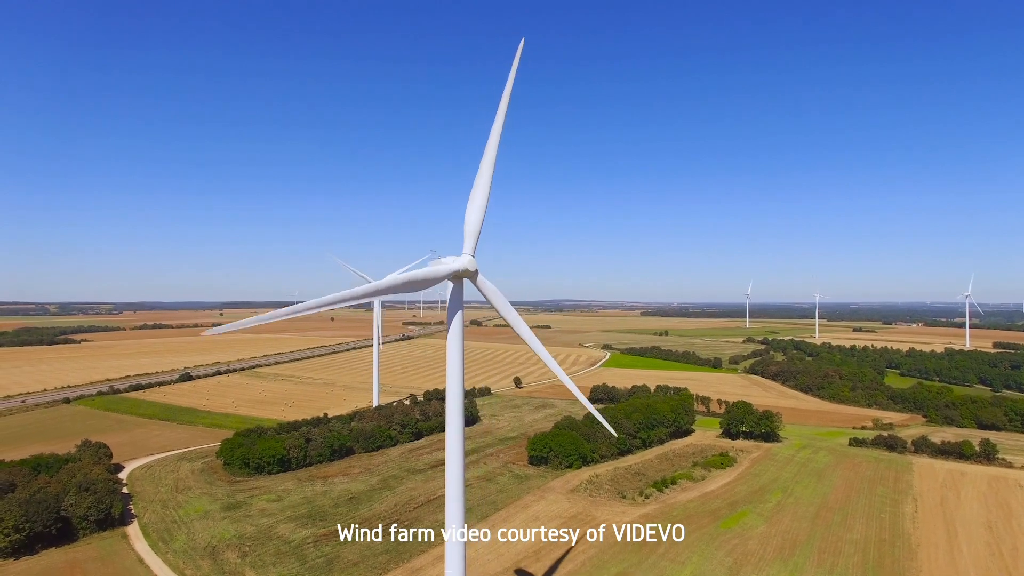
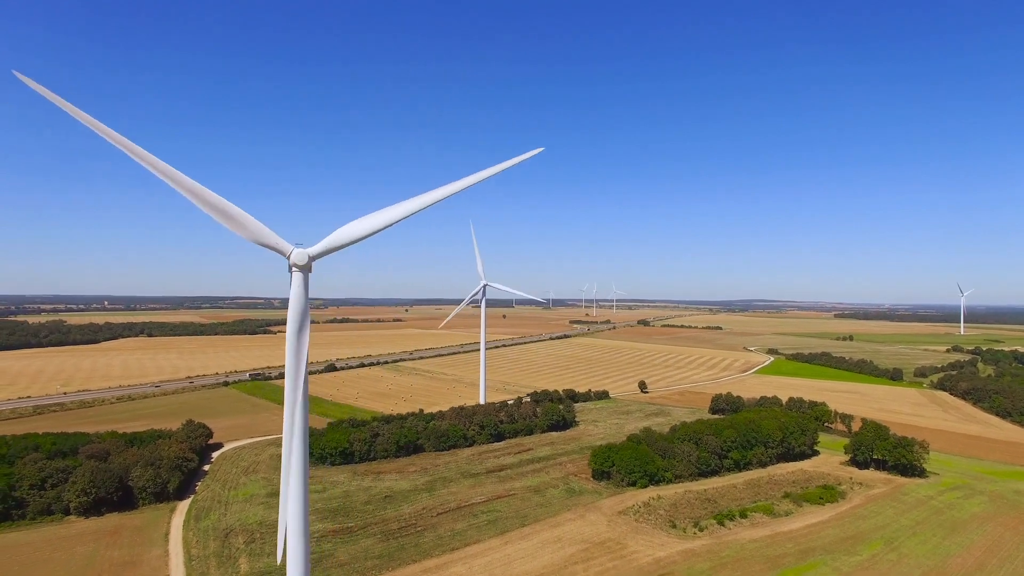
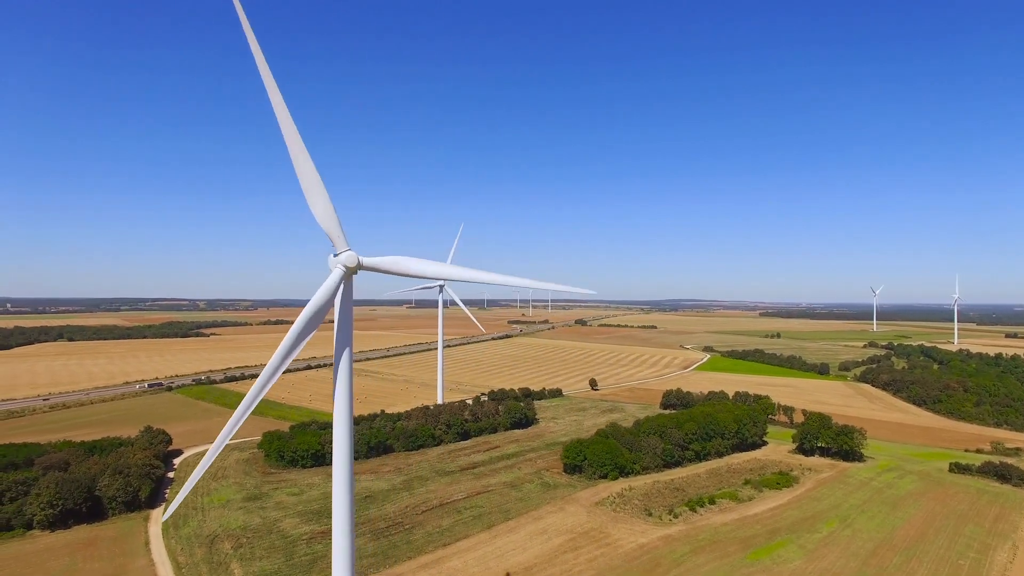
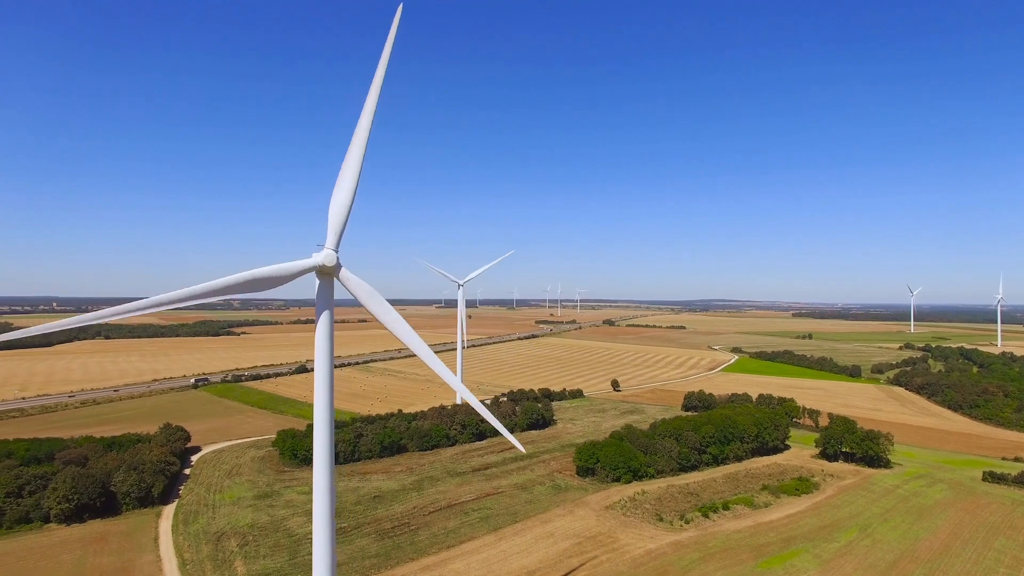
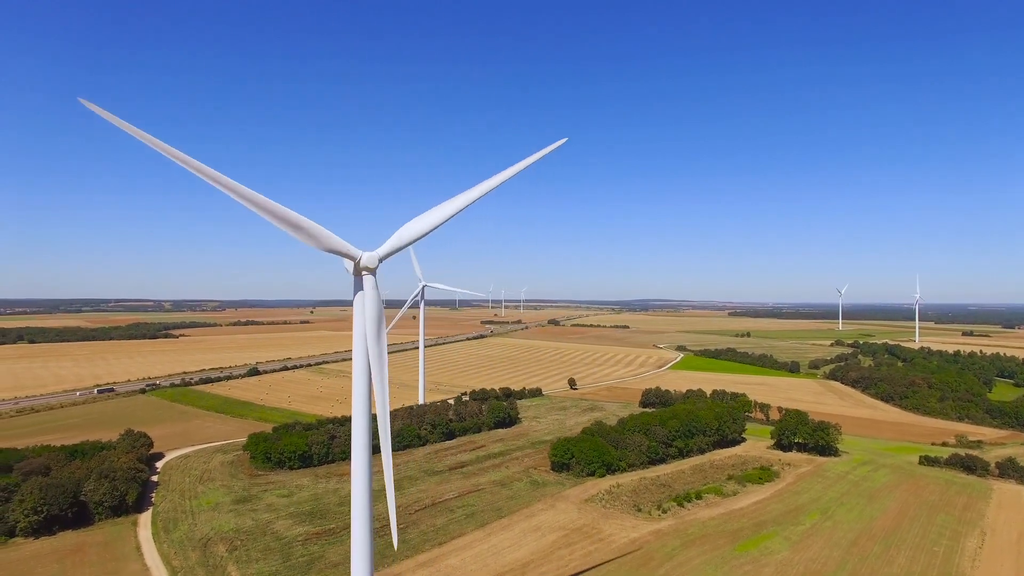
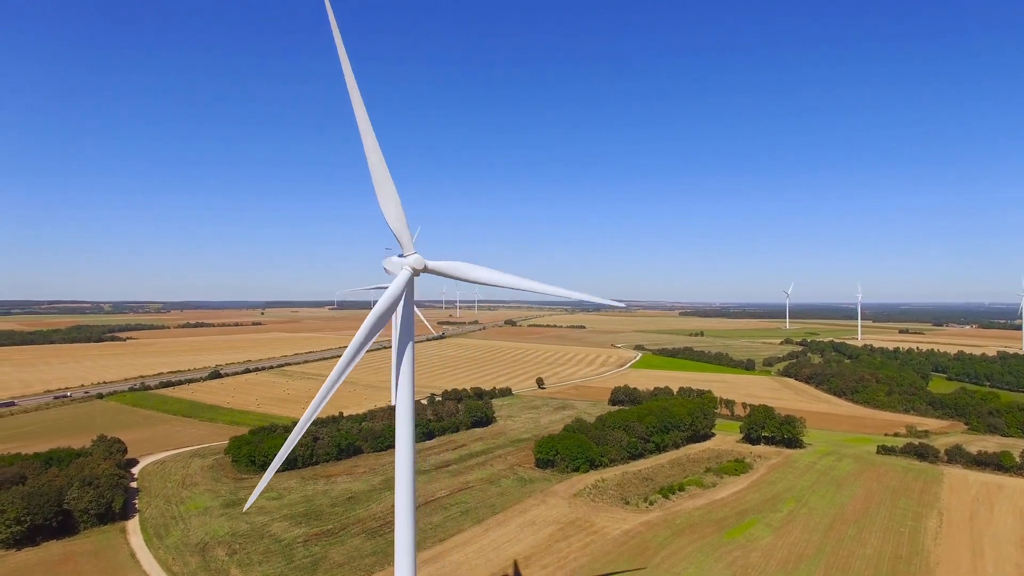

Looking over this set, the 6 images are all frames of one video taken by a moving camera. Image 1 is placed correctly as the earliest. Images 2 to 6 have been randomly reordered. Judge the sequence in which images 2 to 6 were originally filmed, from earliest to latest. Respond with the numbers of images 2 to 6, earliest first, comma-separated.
6, 5, 3, 4, 2
